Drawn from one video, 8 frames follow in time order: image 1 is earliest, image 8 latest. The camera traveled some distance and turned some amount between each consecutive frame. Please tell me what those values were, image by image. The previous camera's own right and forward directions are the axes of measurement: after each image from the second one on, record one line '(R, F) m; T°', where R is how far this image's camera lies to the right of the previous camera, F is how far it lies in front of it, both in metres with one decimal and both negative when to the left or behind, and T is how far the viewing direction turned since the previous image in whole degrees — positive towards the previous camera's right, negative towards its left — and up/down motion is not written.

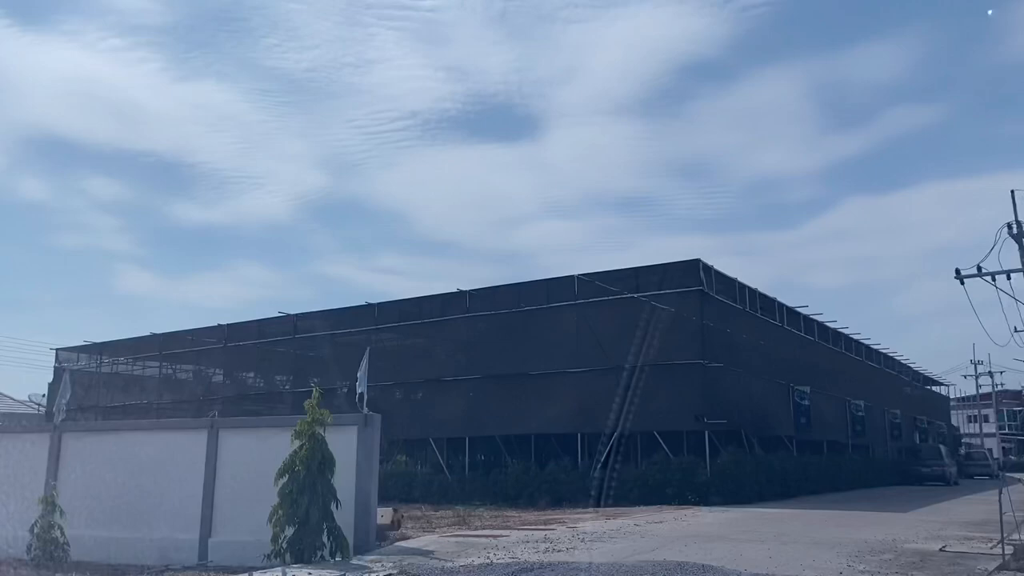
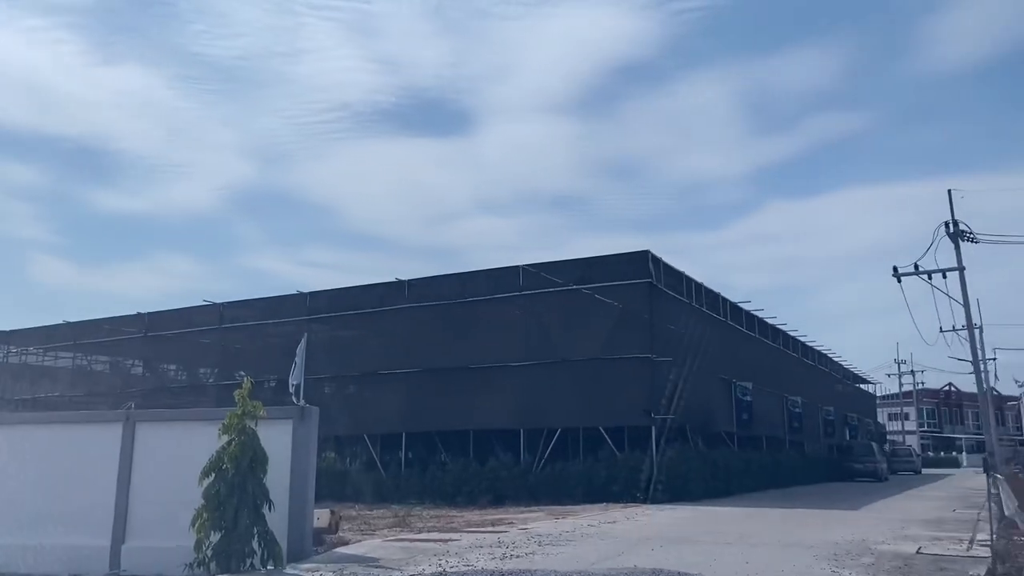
(-0.4, +1.4) m; +4°
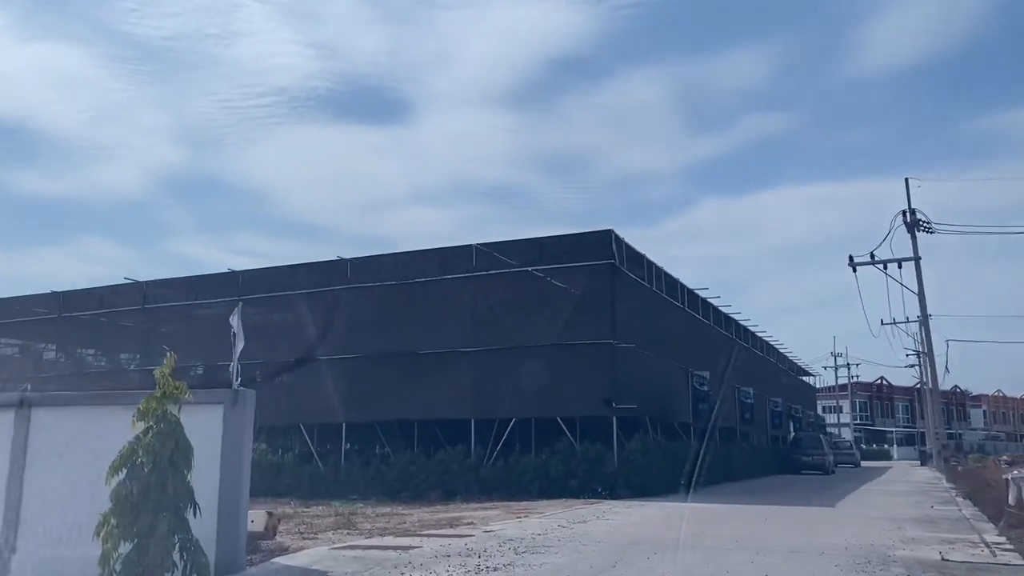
(-0.6, +2.2) m; +4°
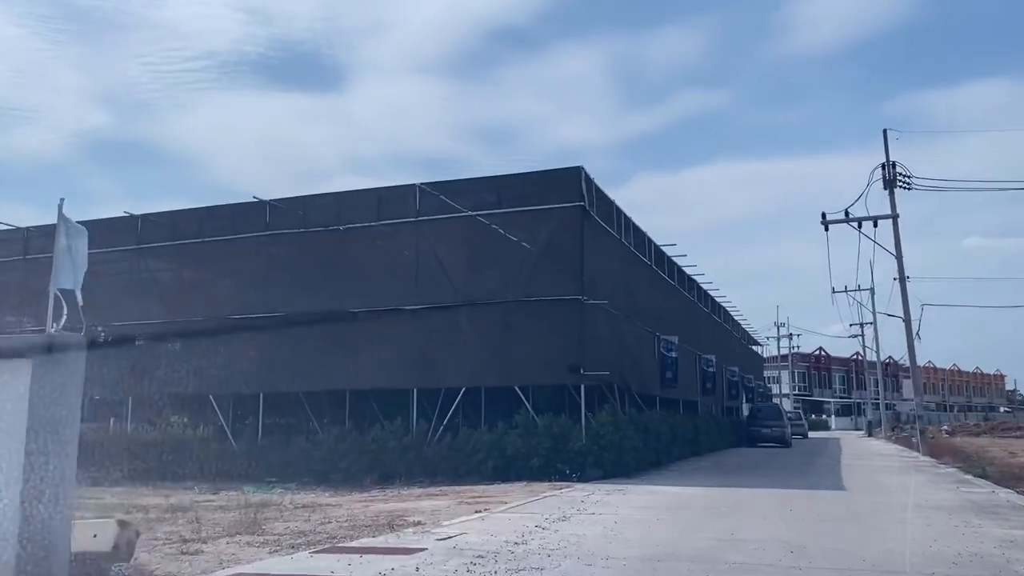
(-0.4, +4.6) m; +4°
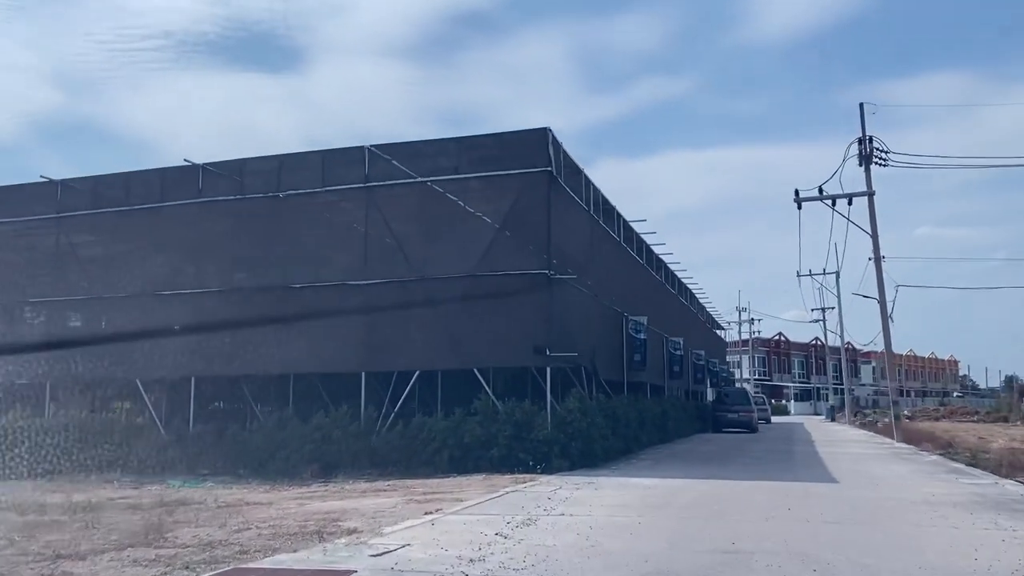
(+0.1, +2.3) m; +3°
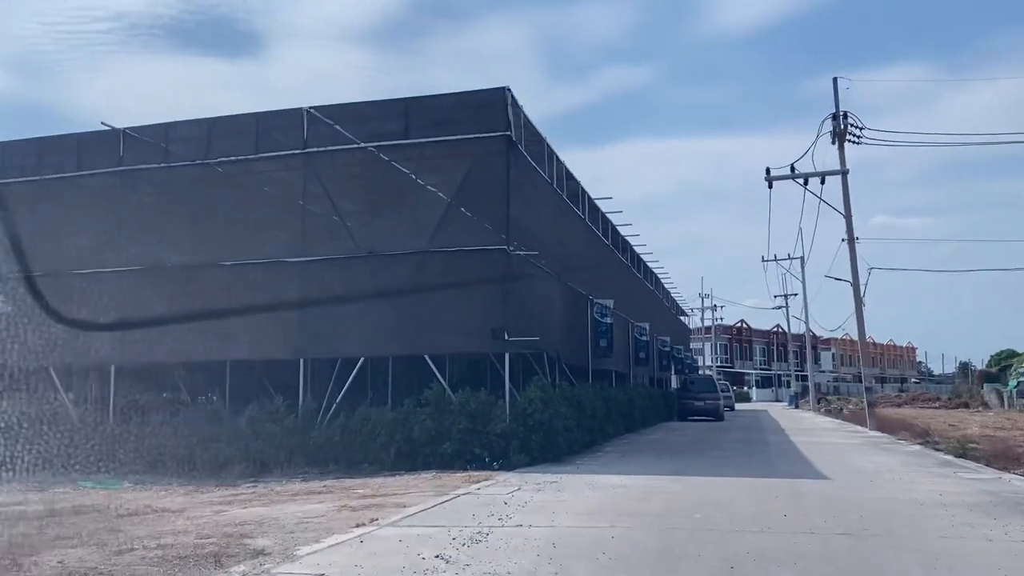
(+0.2, +2.2) m; +2°
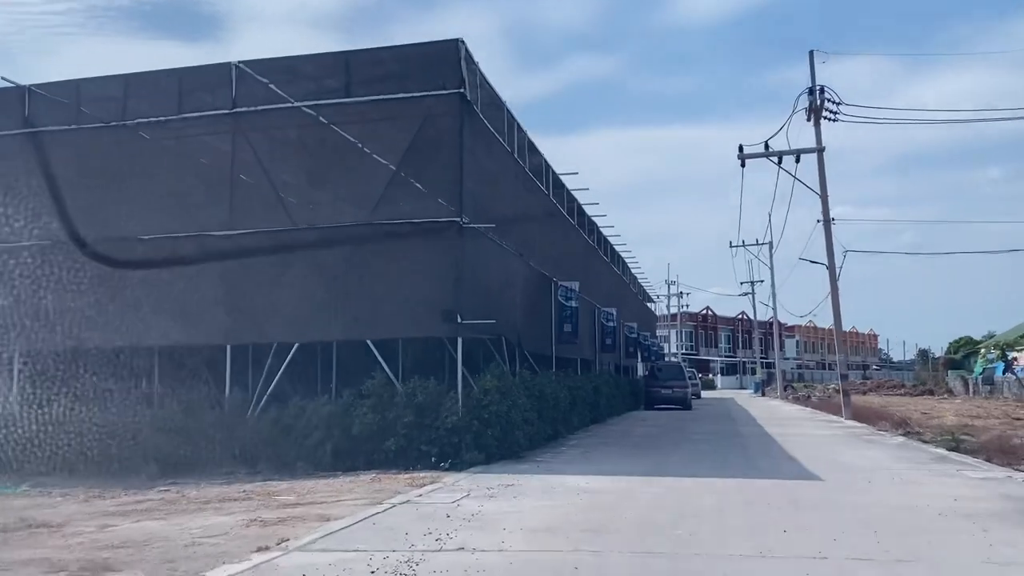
(+0.3, +2.2) m; +2°
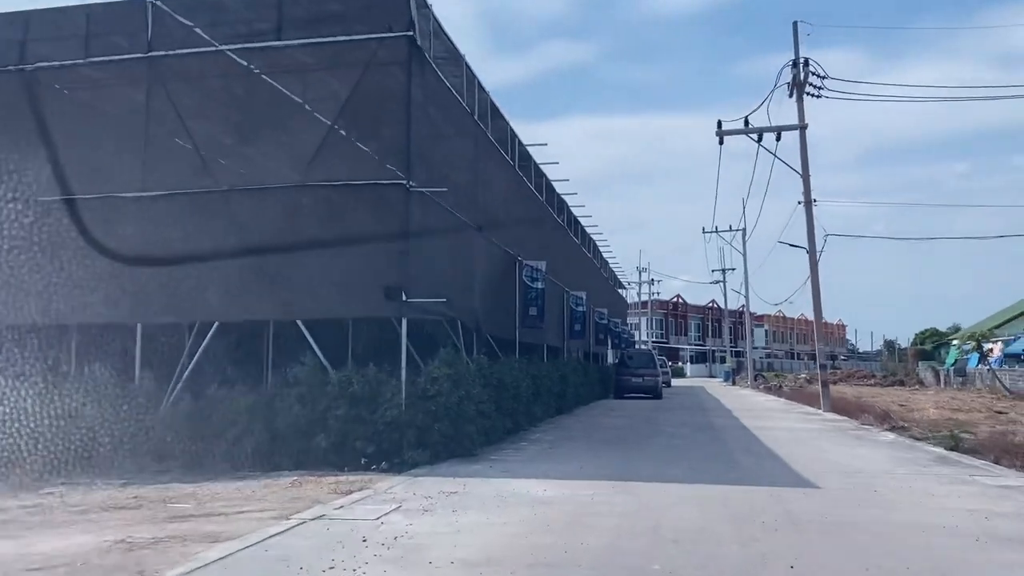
(+0.3, +2.3) m; +2°
